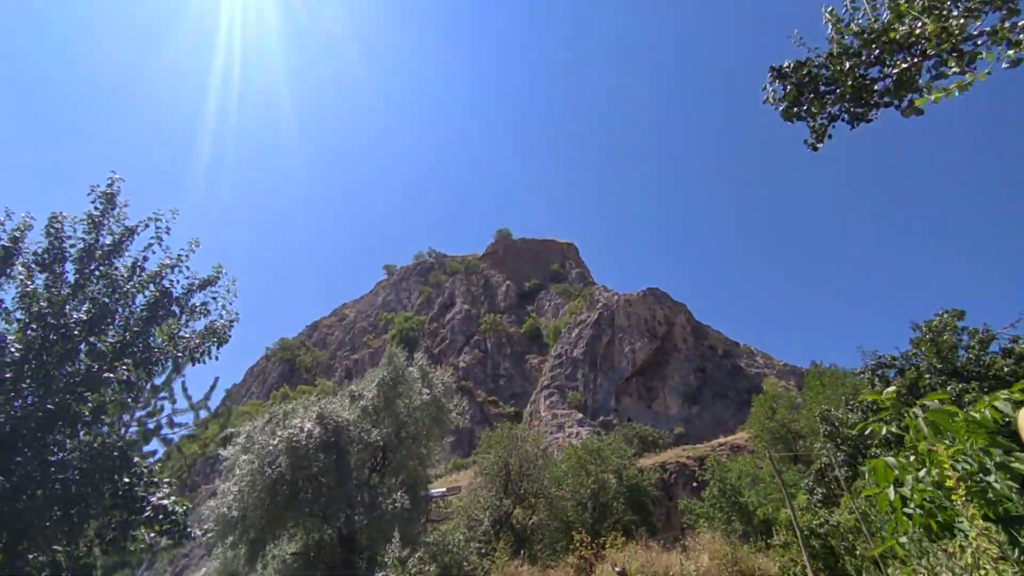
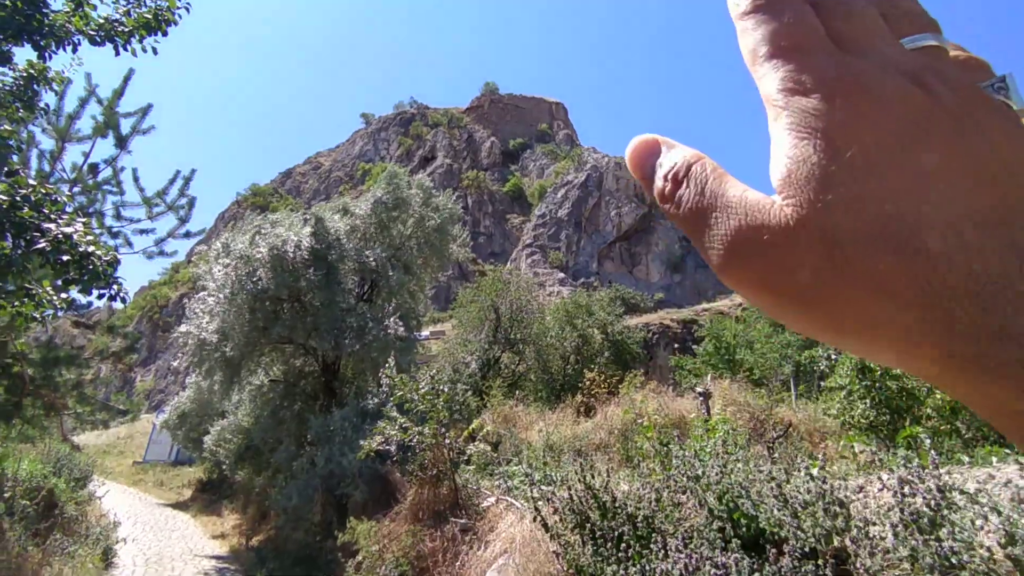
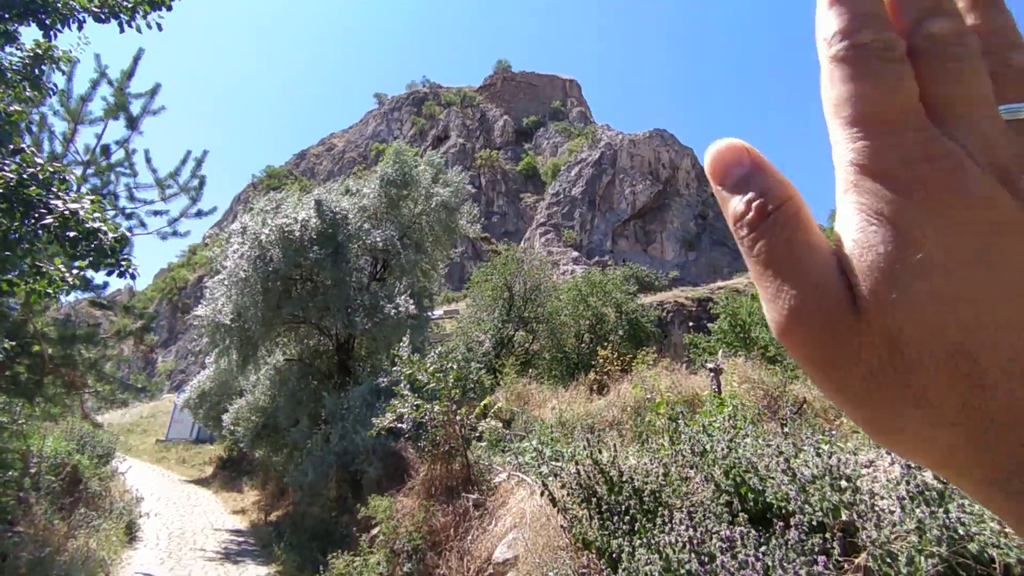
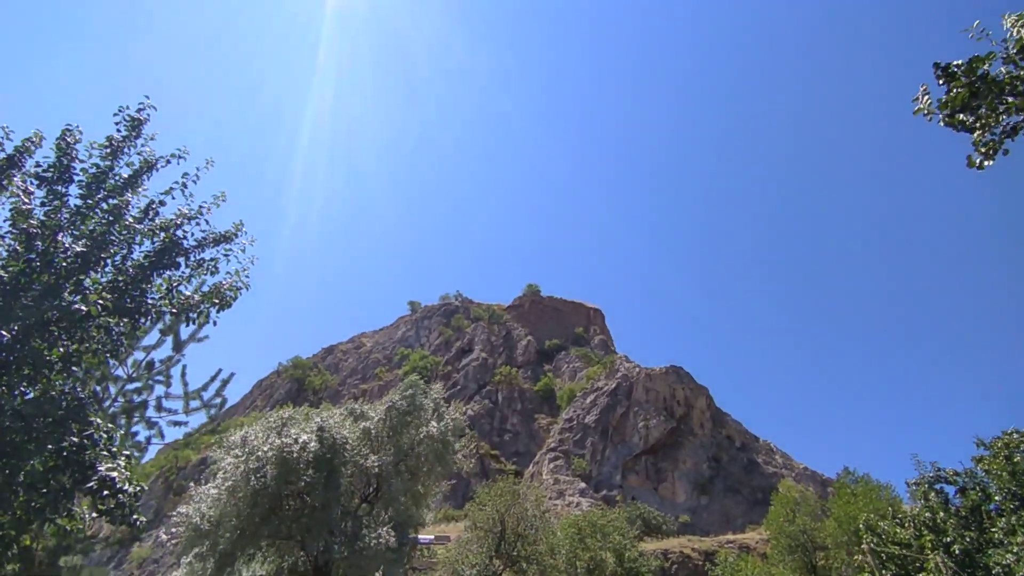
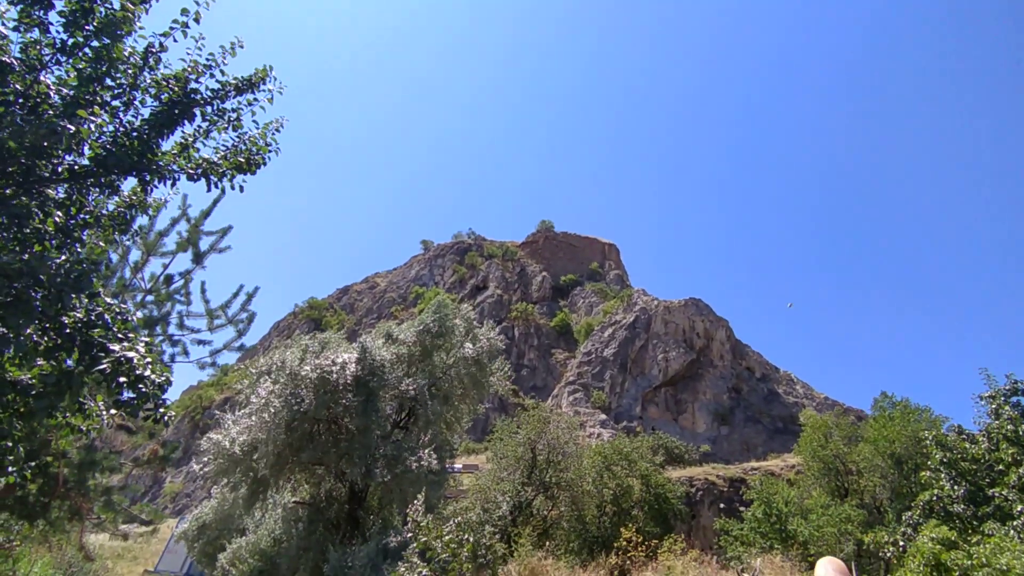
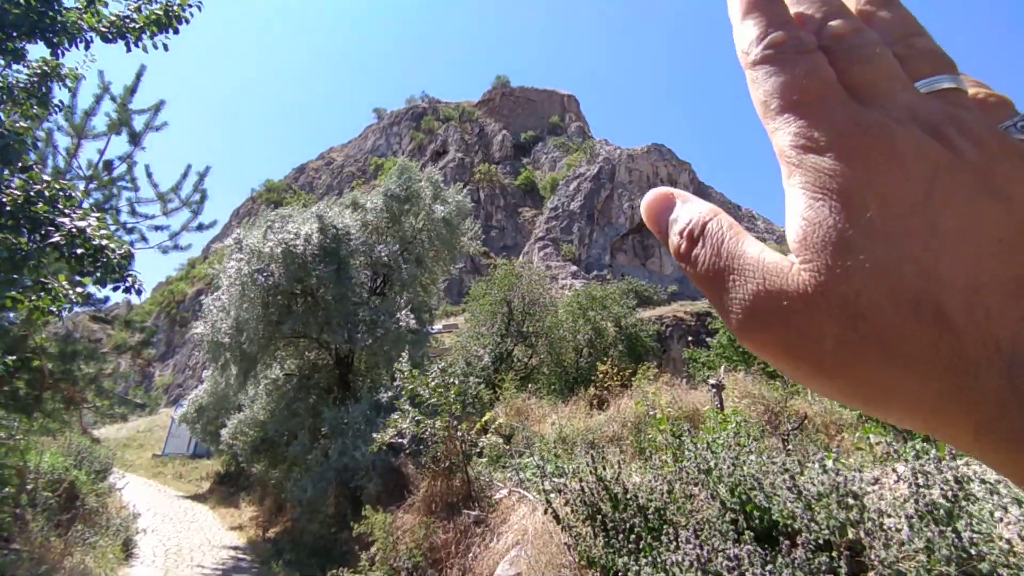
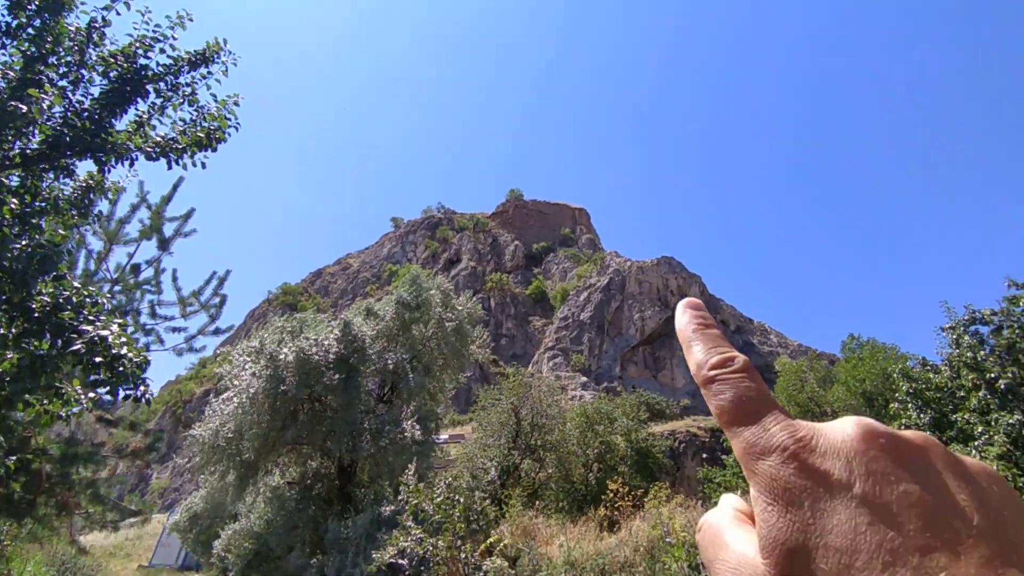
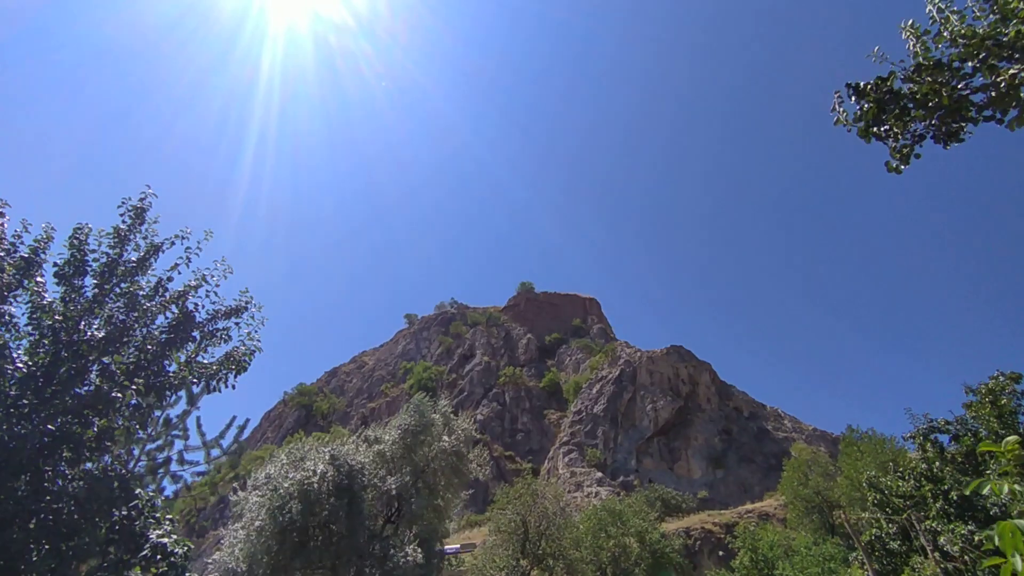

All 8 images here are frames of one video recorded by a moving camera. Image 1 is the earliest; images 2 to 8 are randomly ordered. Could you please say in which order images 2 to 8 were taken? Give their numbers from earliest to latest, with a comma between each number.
8, 4, 5, 7, 2, 6, 3
